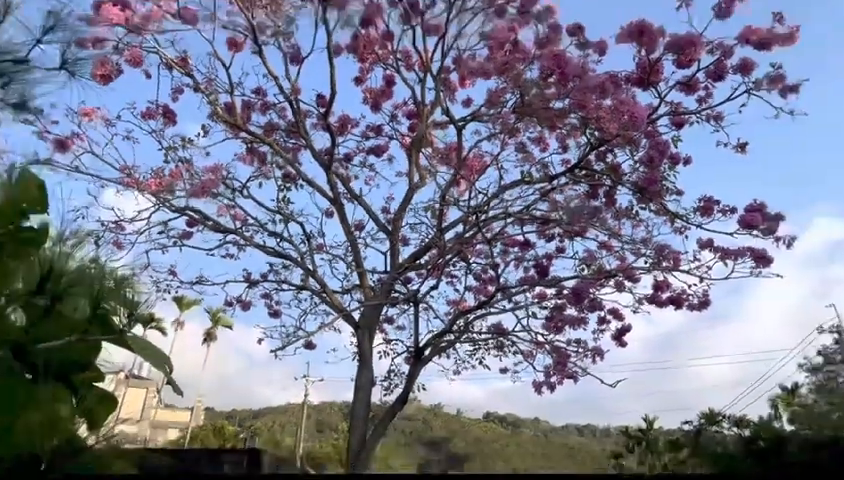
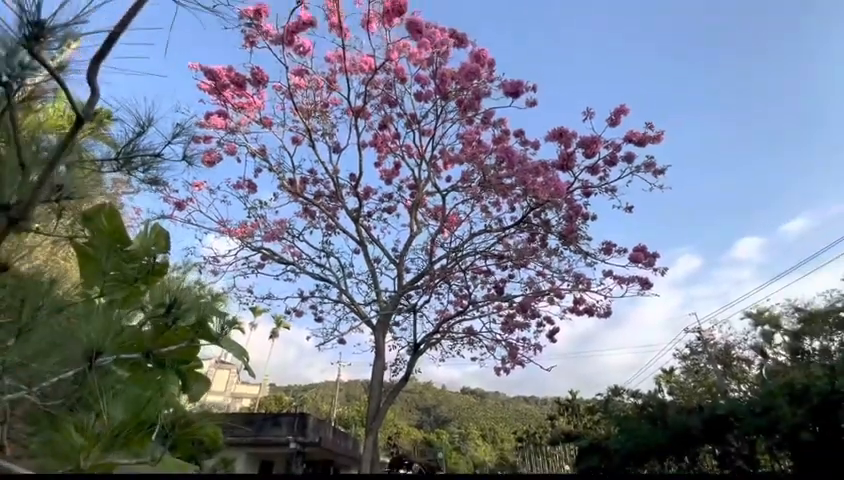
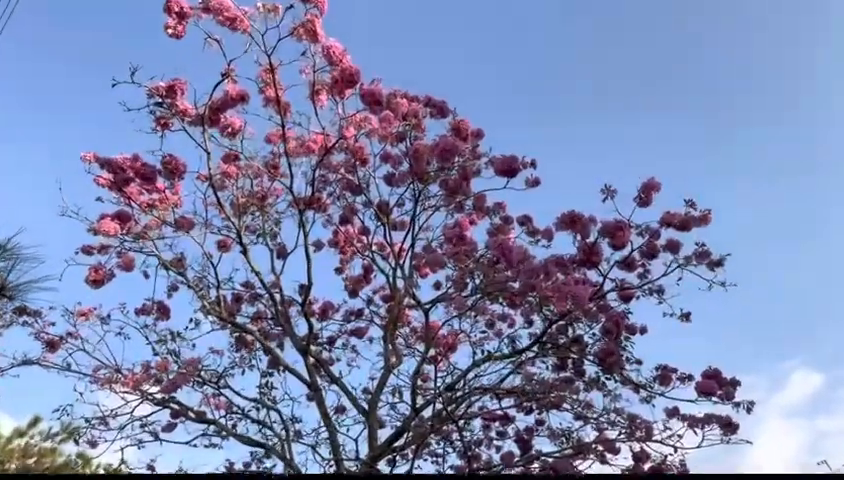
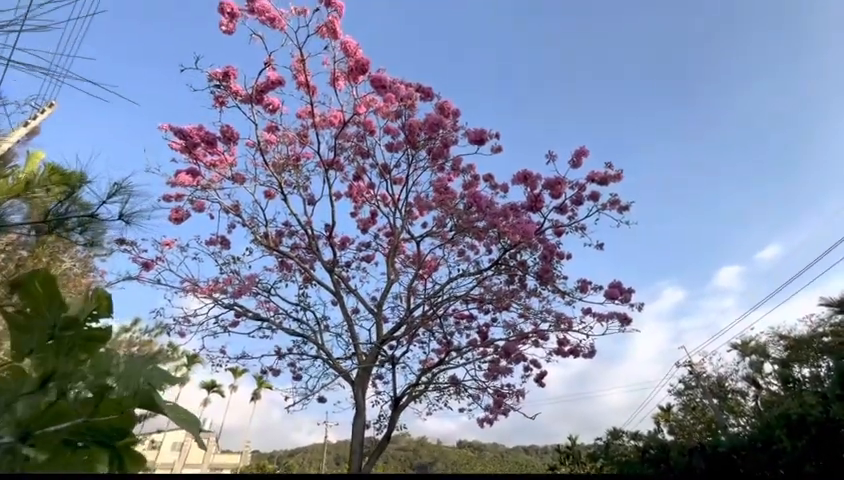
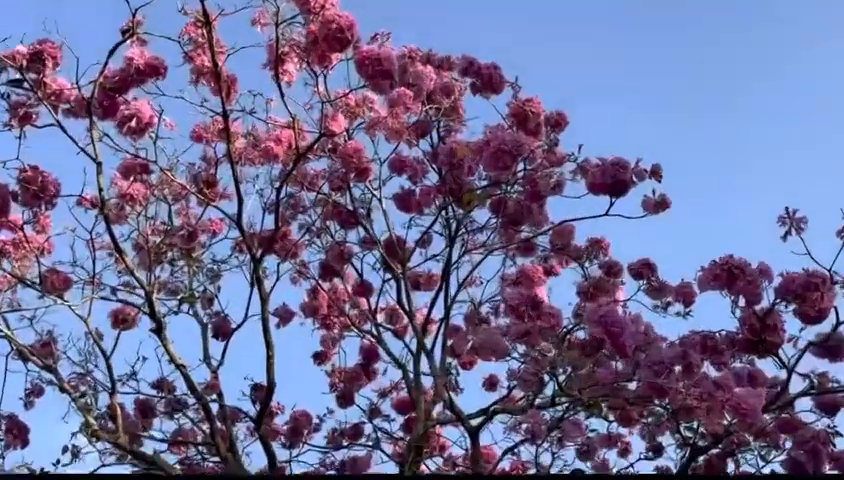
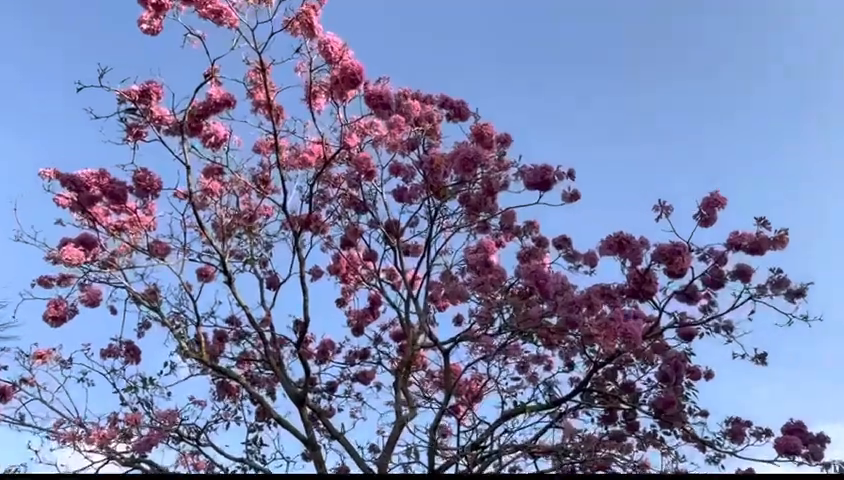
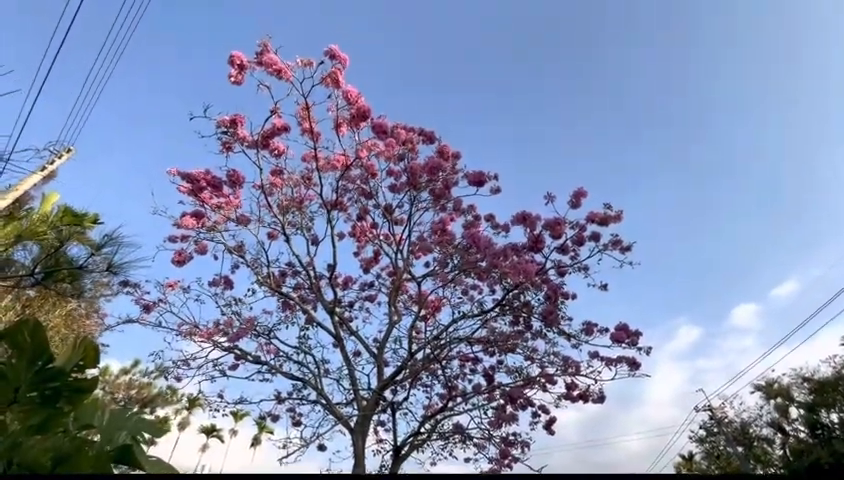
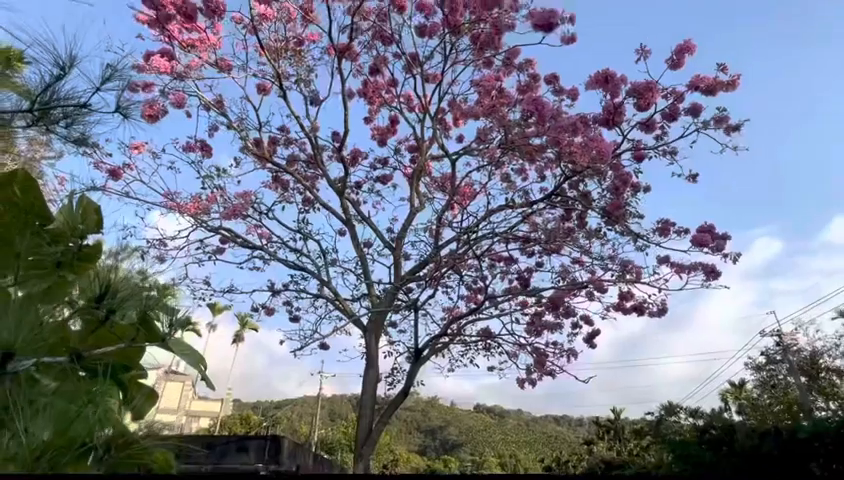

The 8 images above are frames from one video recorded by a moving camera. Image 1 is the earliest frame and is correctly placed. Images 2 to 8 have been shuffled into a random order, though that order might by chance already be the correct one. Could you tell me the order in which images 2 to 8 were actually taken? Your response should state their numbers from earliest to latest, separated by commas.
8, 2, 4, 7, 3, 6, 5
